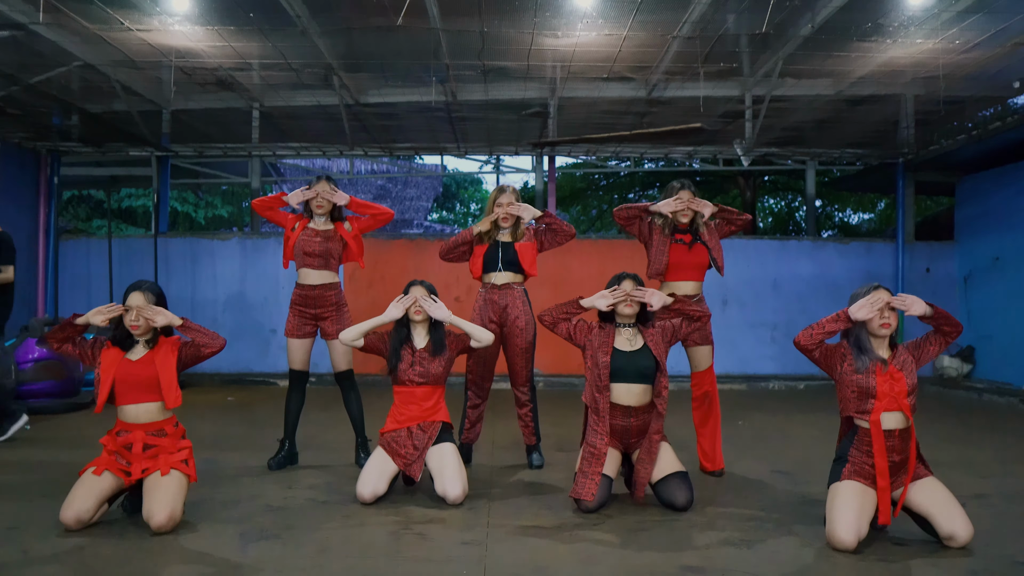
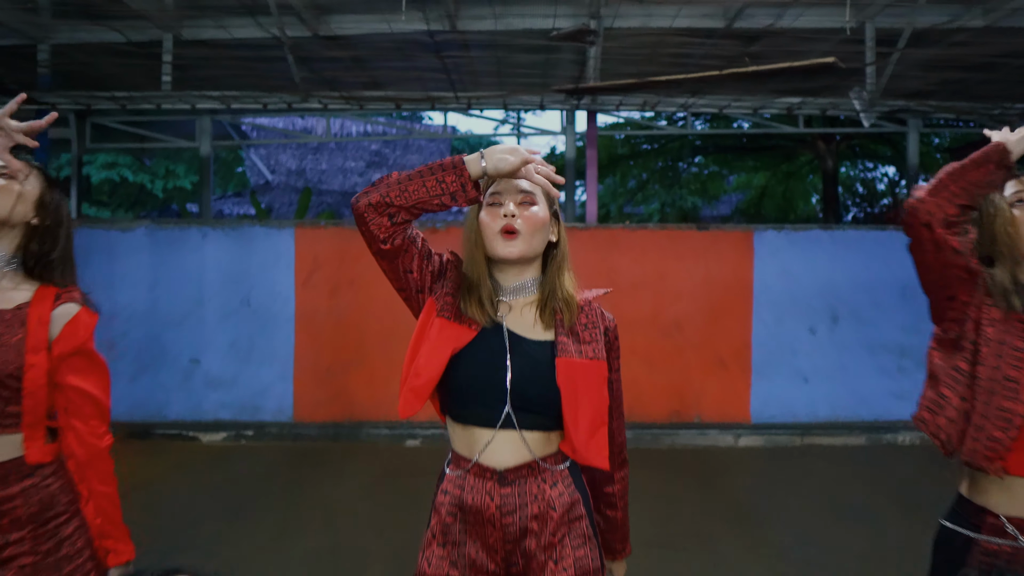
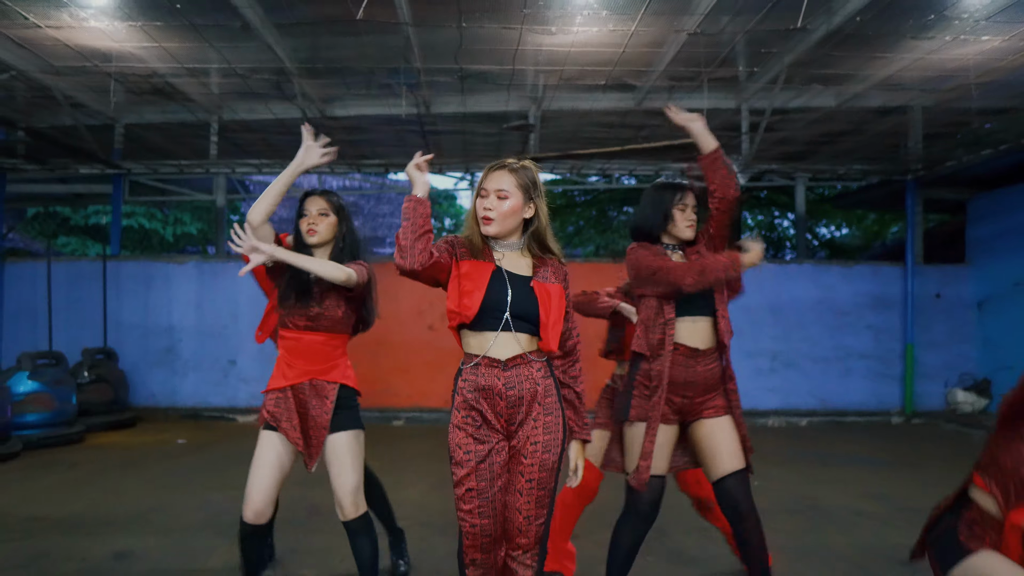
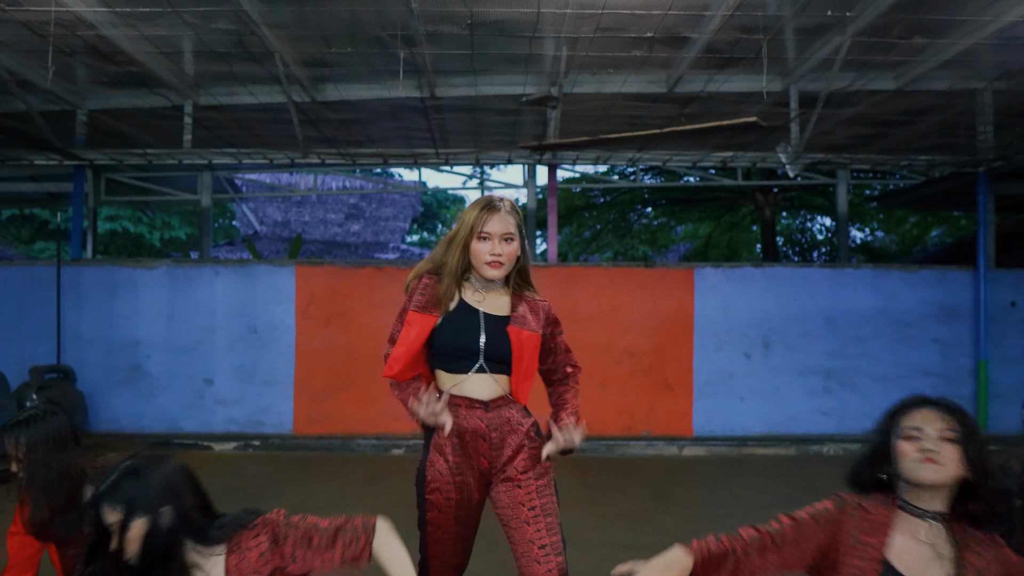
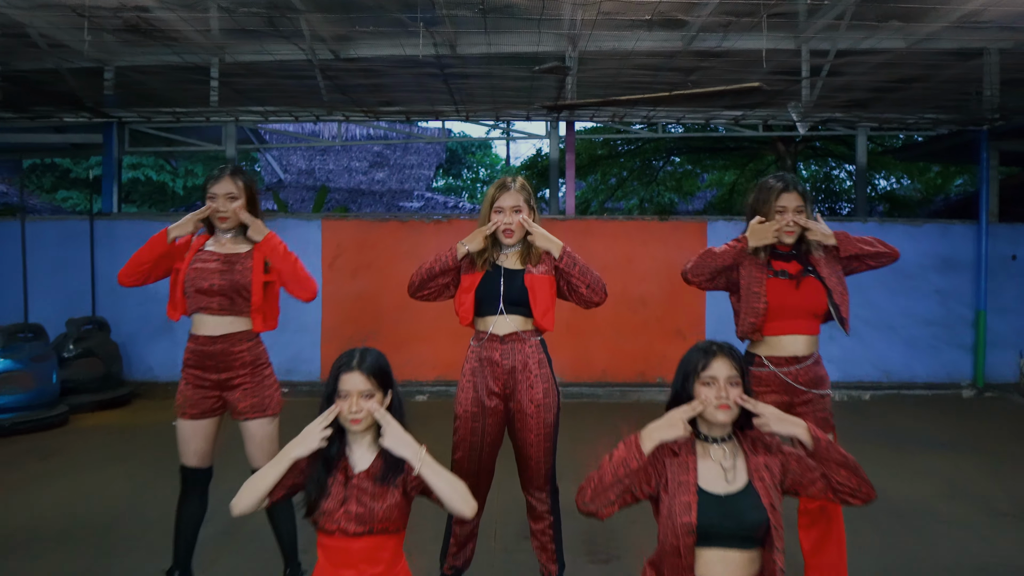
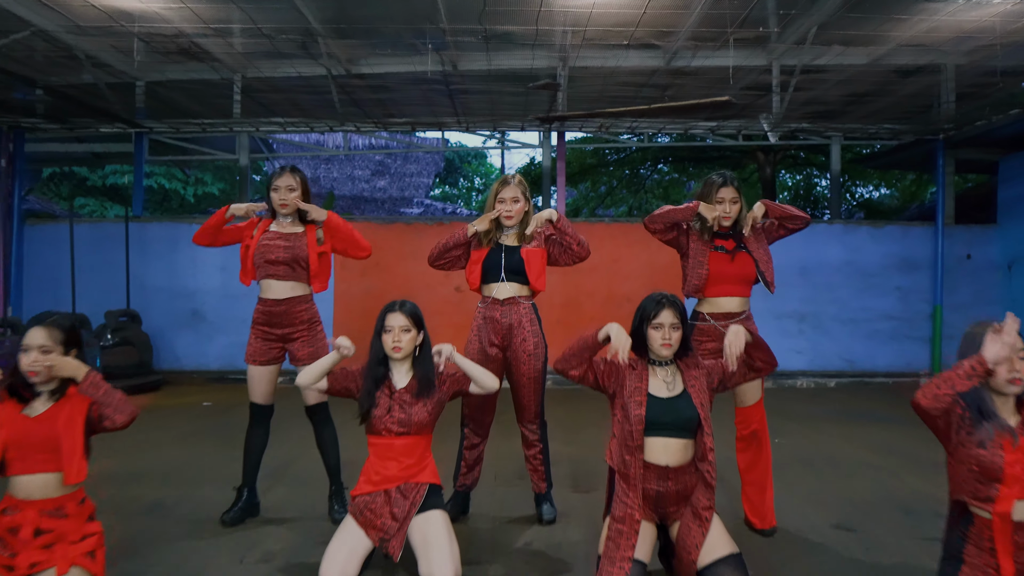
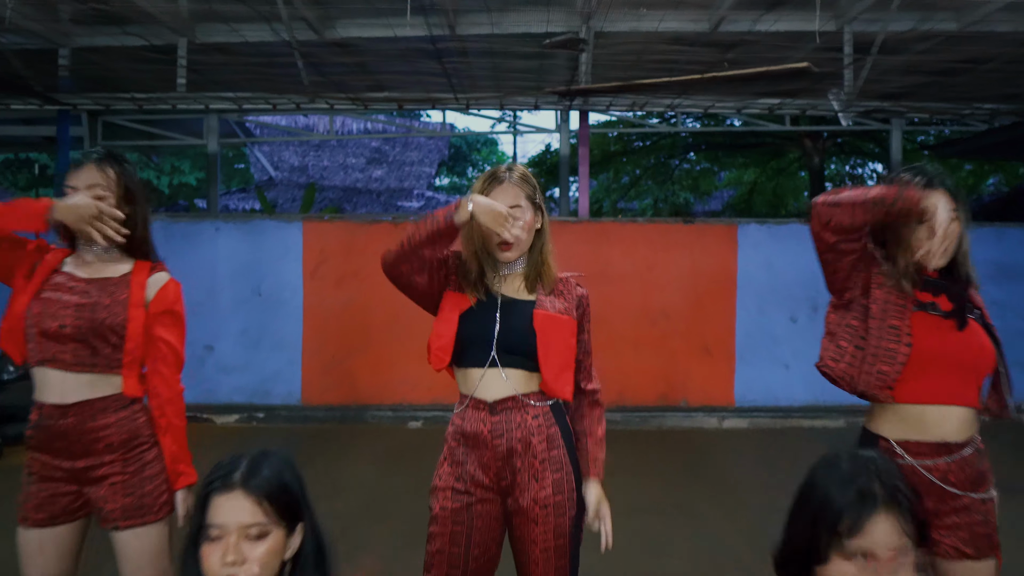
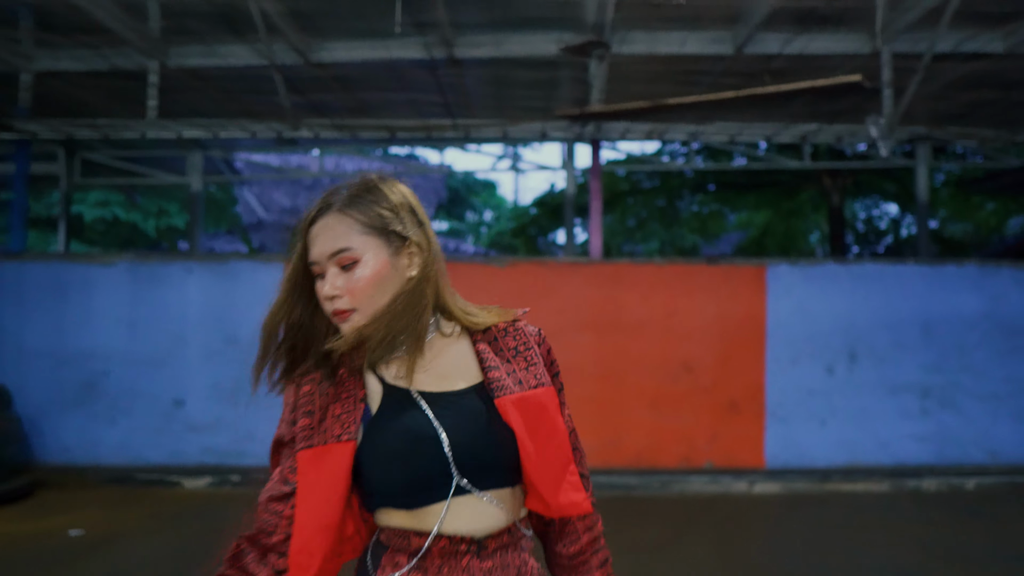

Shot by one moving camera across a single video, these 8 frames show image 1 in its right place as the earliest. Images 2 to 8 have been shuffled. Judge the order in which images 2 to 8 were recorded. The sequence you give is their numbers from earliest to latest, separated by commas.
6, 5, 7, 2, 8, 4, 3
